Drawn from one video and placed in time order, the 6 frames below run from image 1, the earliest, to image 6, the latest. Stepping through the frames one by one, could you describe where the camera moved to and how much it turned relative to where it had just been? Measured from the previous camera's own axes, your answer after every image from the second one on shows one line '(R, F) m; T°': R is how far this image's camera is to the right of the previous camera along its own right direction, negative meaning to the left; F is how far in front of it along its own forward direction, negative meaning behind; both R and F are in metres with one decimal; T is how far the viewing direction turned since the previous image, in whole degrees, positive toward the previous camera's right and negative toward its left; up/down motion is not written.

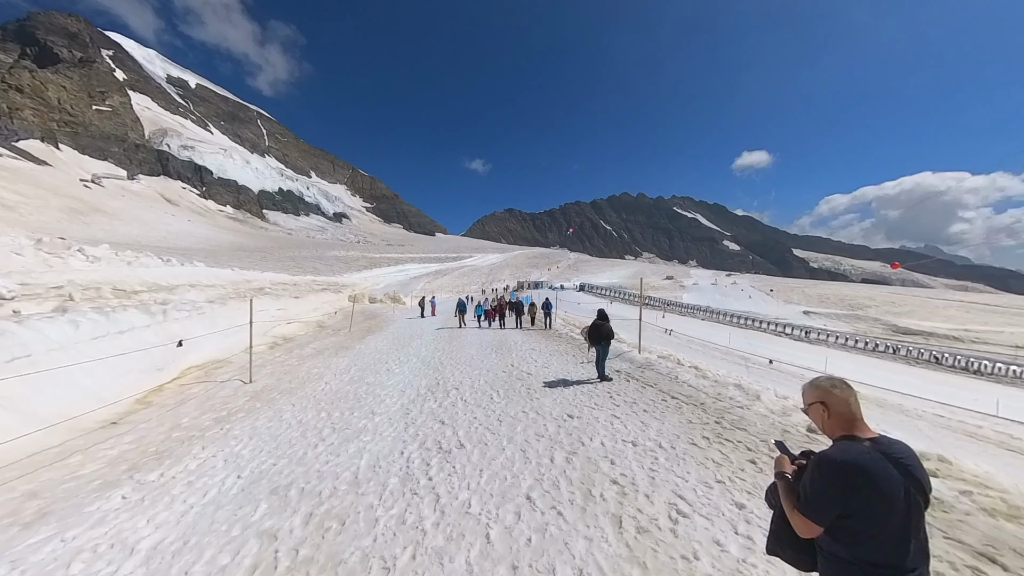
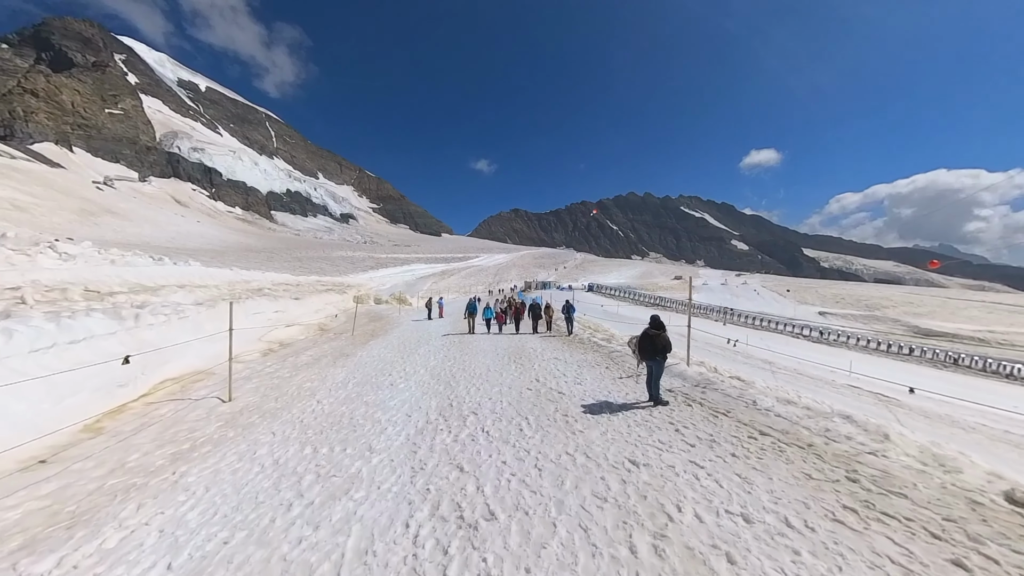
(-0.6, +1.9) m; -1°
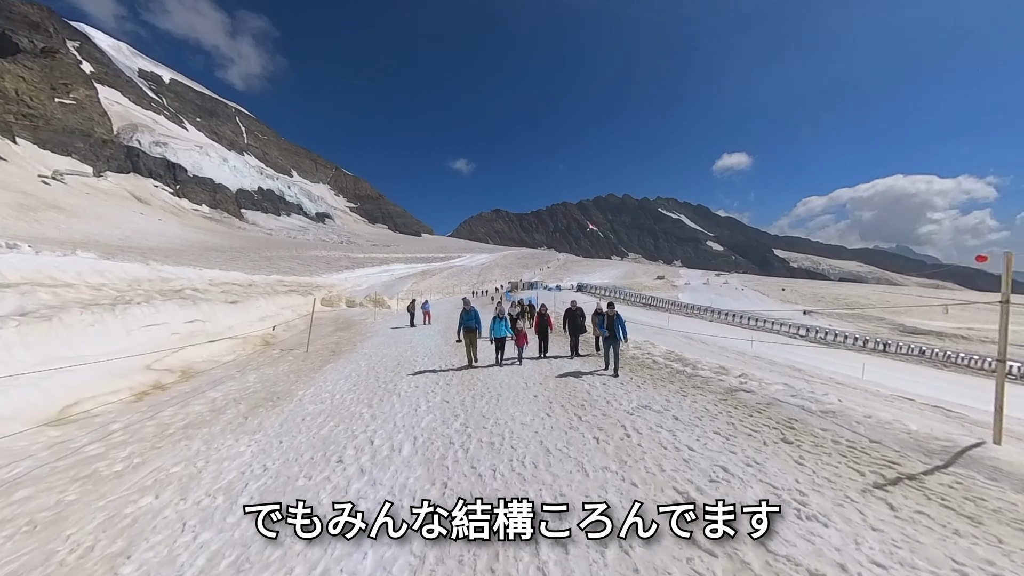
(-1.6, +6.2) m; +3°
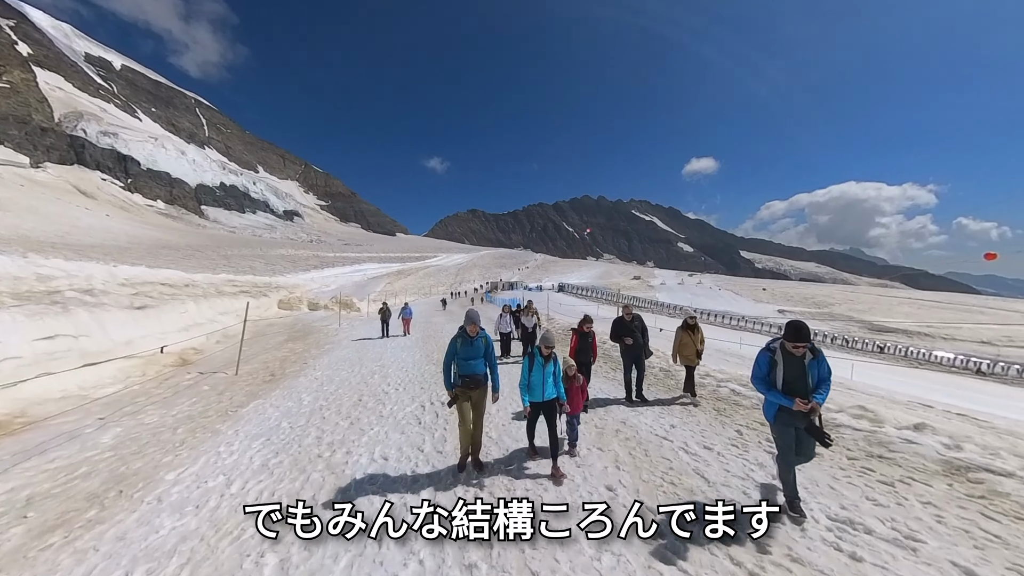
(-1.0, +4.2) m; +4°
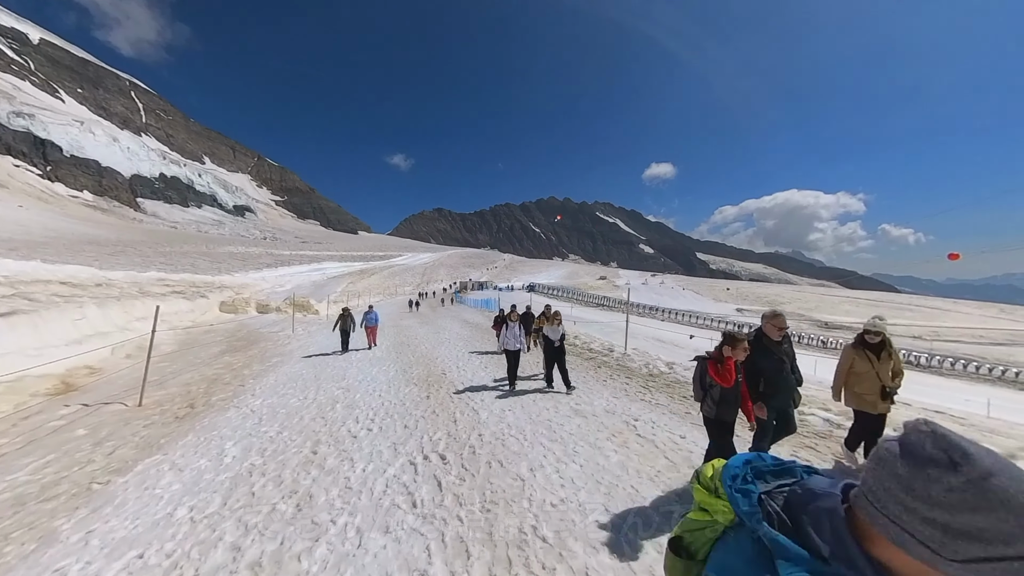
(-1.1, +2.7) m; +5°
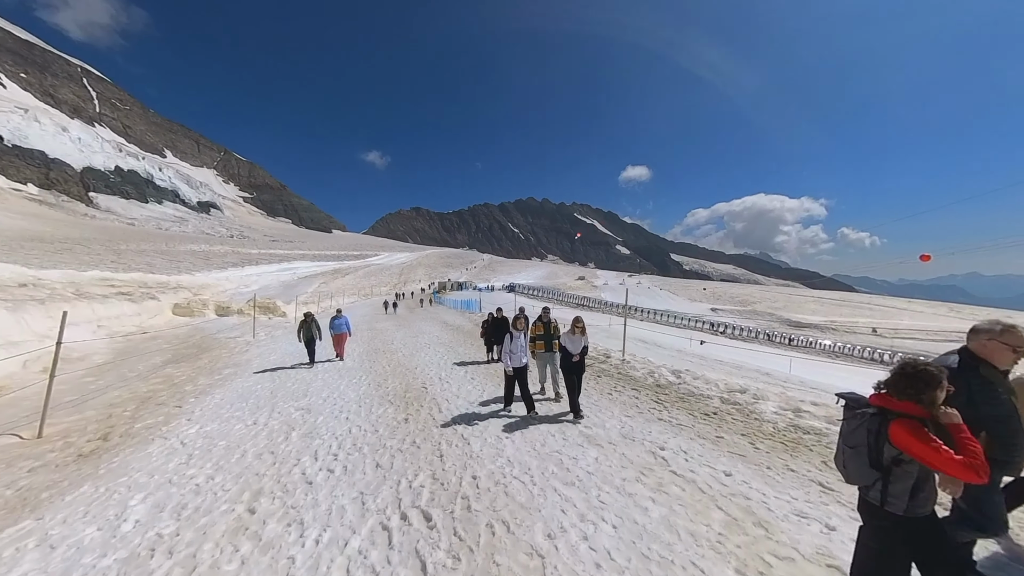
(-0.4, +1.4) m; +3°
